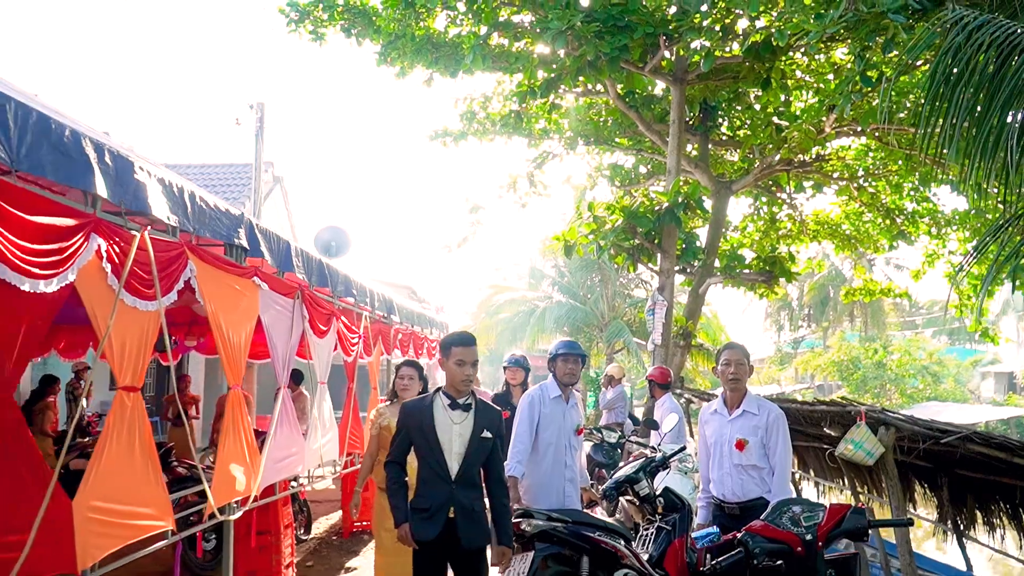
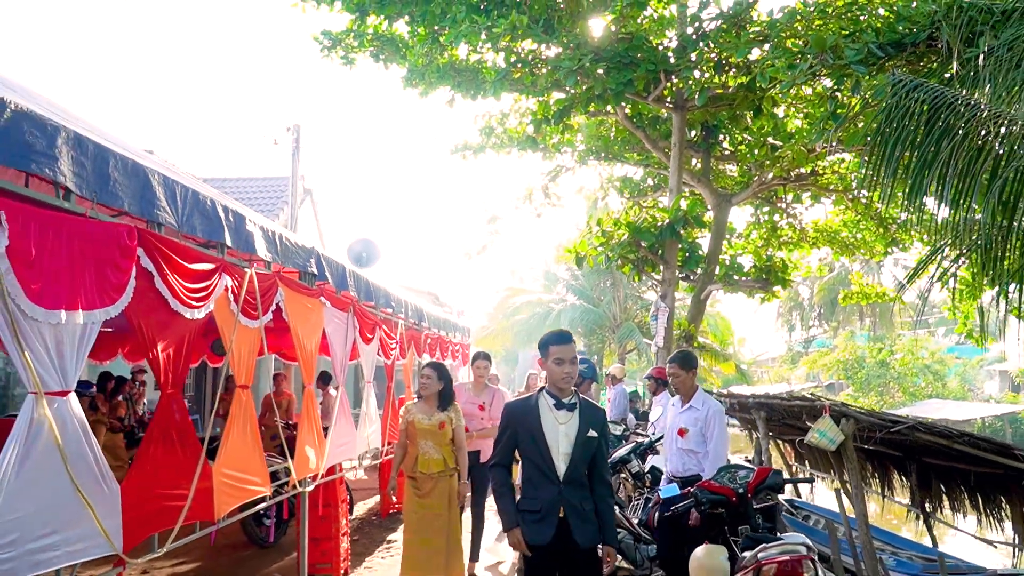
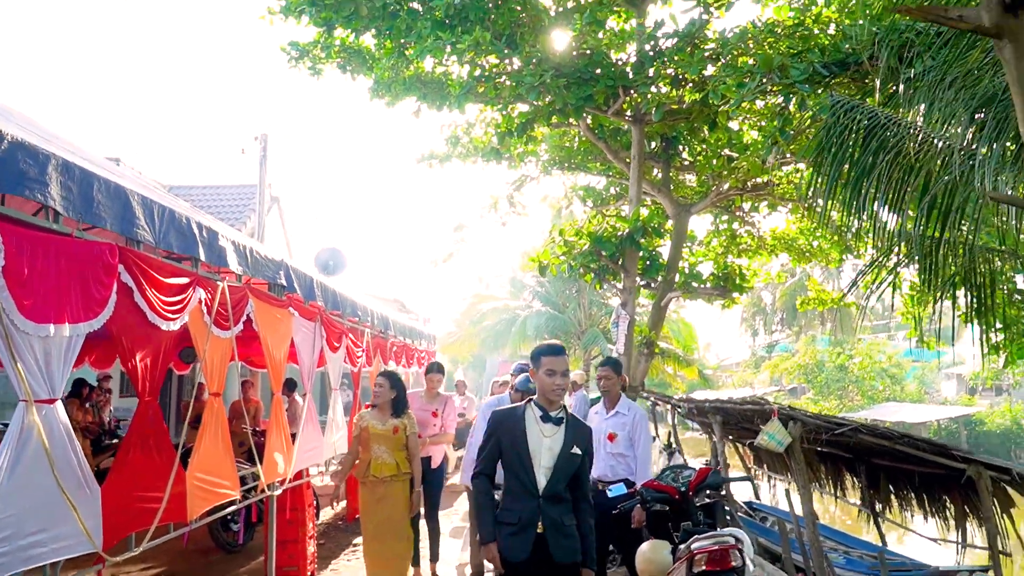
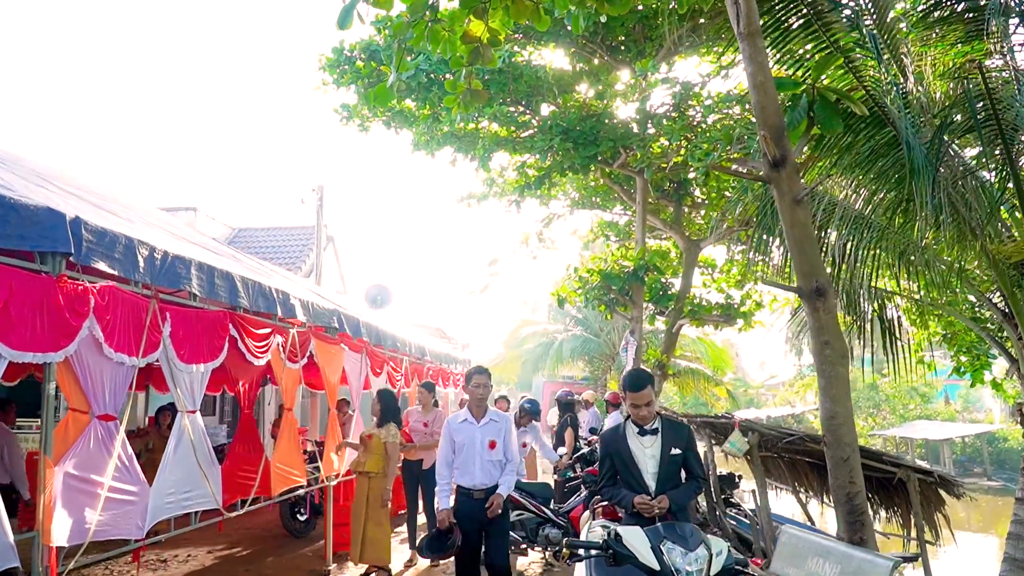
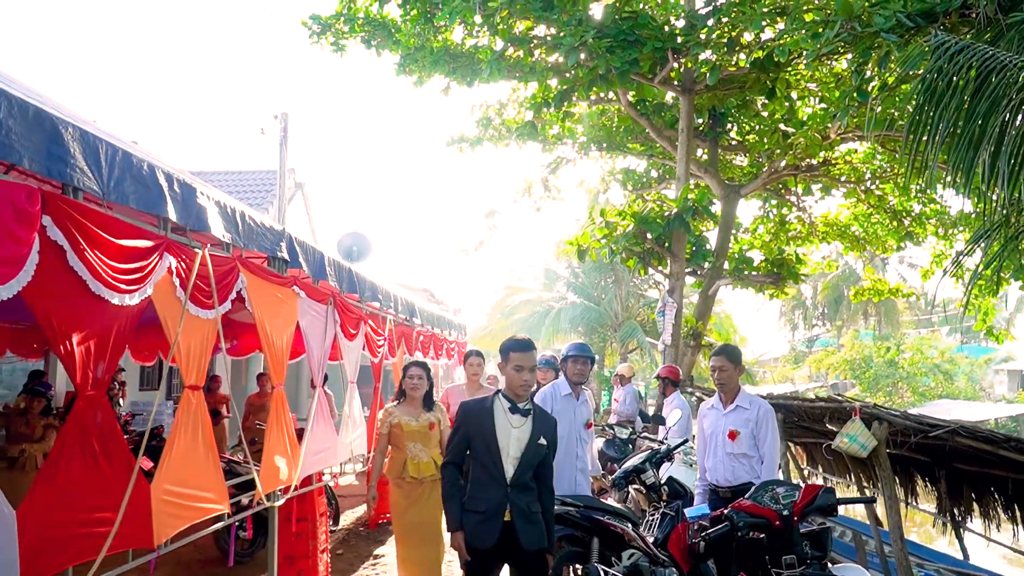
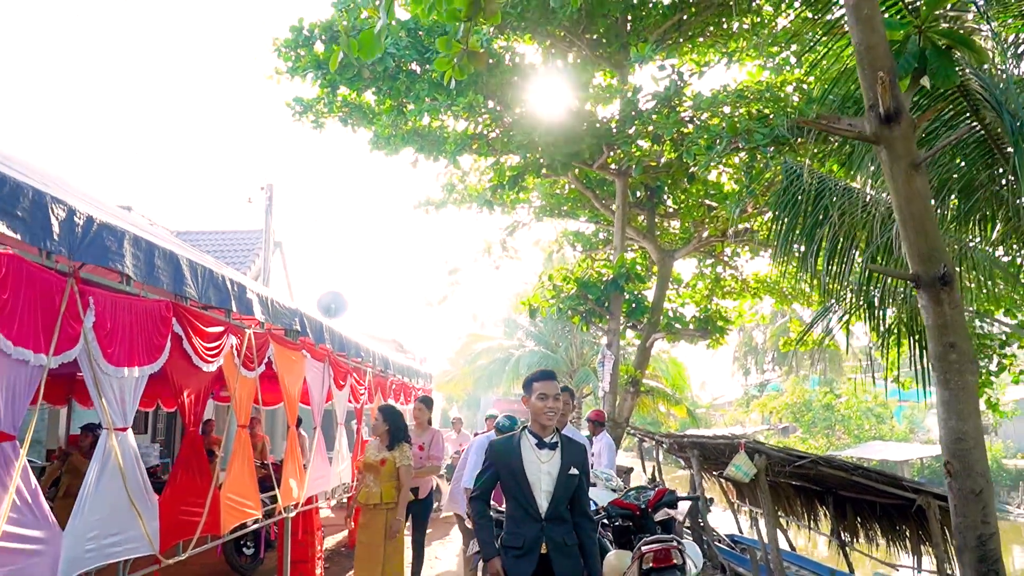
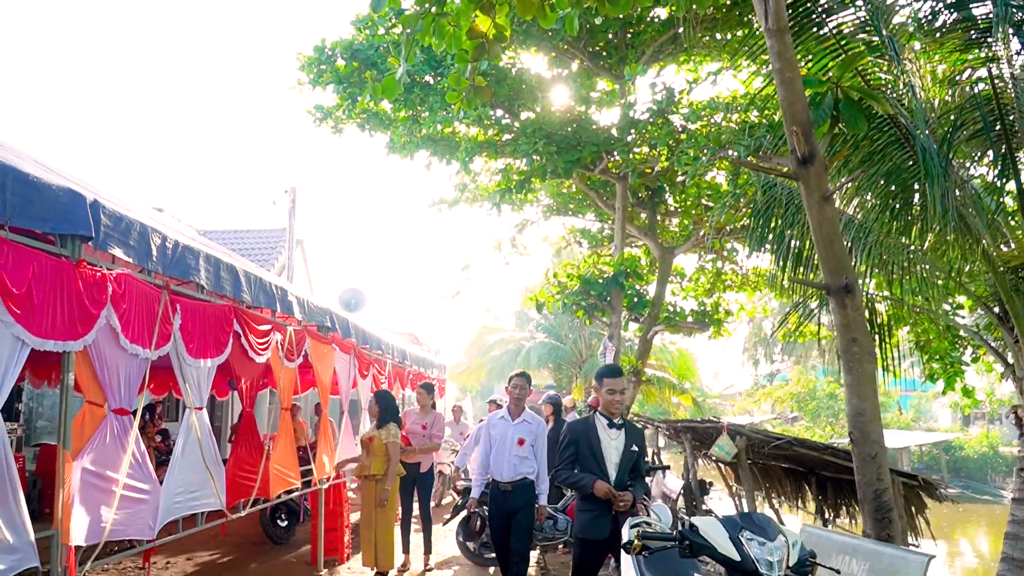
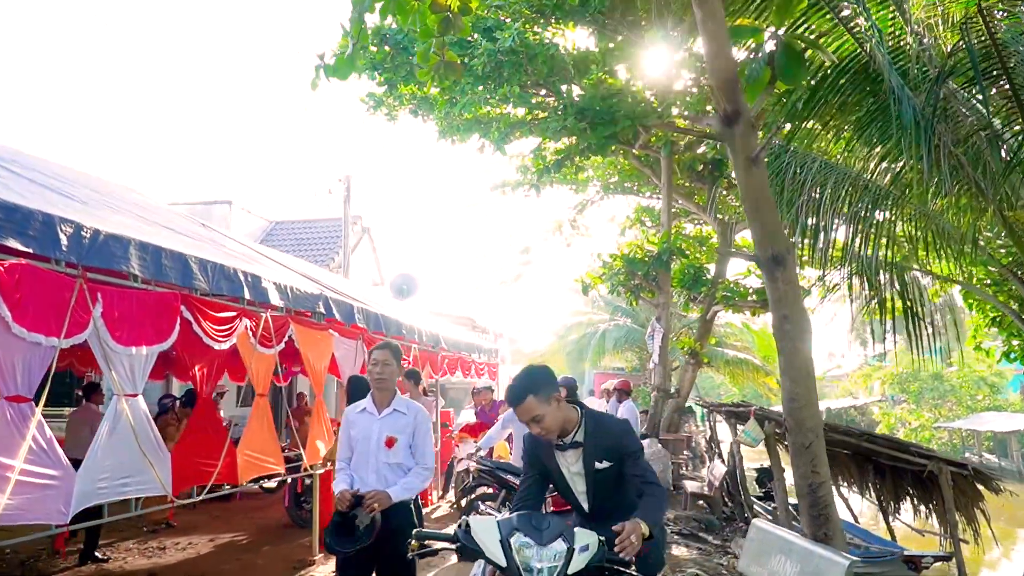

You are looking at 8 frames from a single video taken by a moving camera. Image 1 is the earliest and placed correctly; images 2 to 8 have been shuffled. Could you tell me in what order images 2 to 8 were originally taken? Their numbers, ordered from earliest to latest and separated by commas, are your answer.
5, 2, 3, 6, 7, 4, 8
